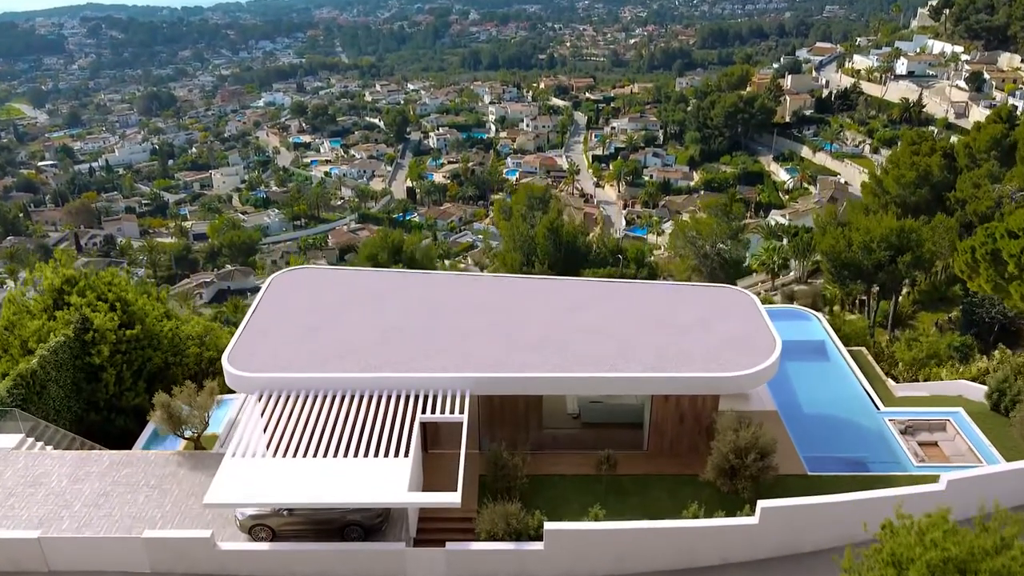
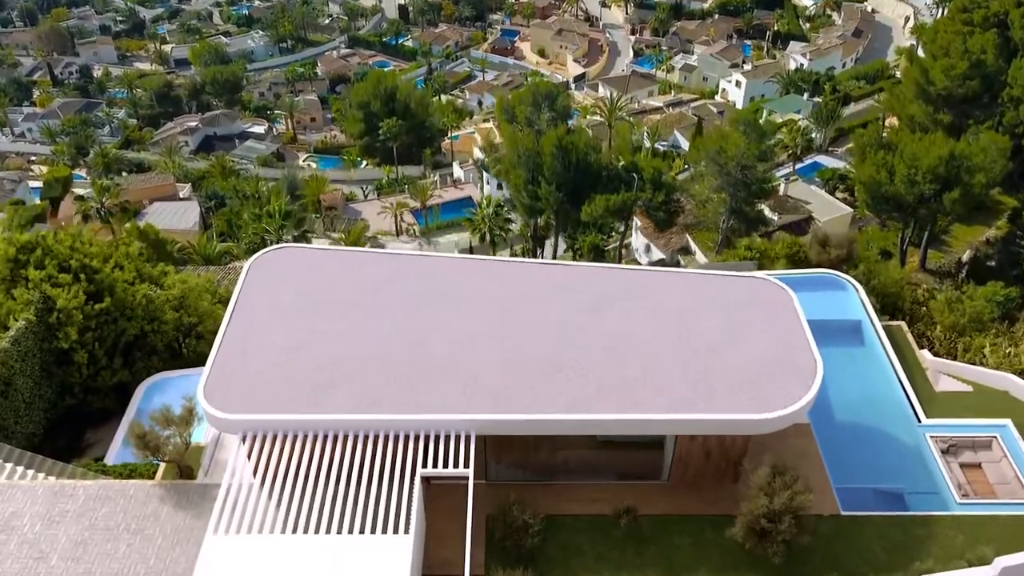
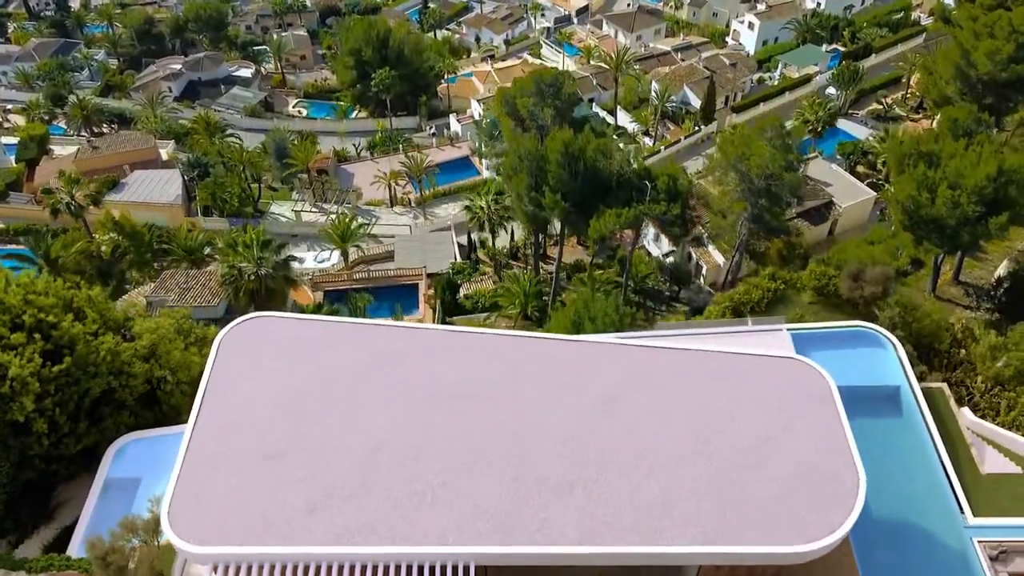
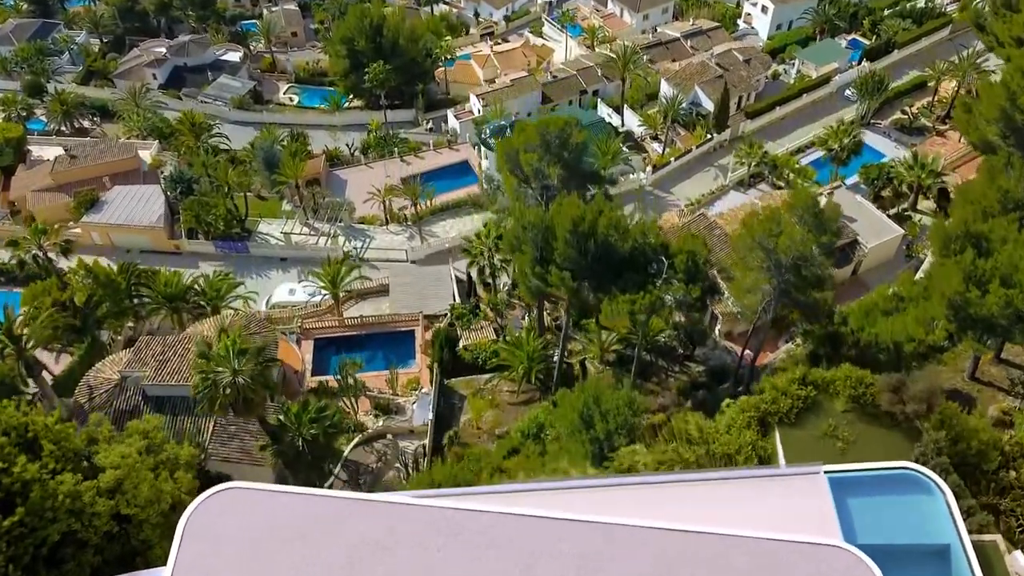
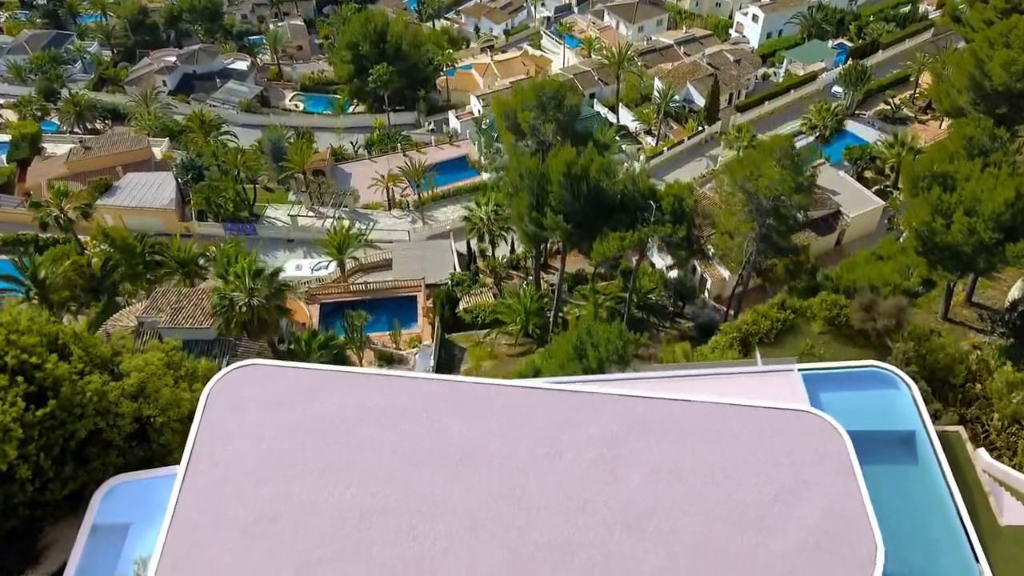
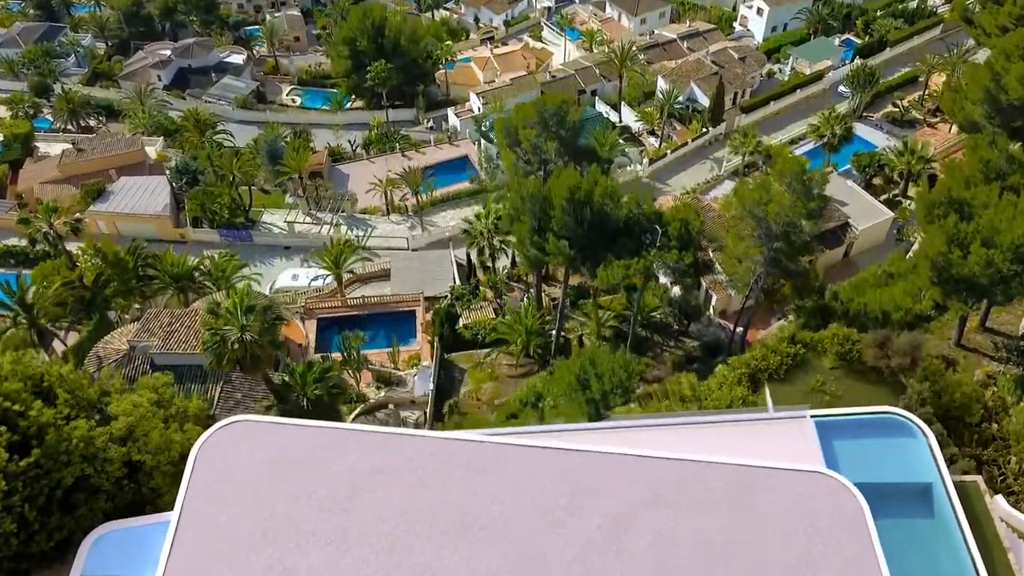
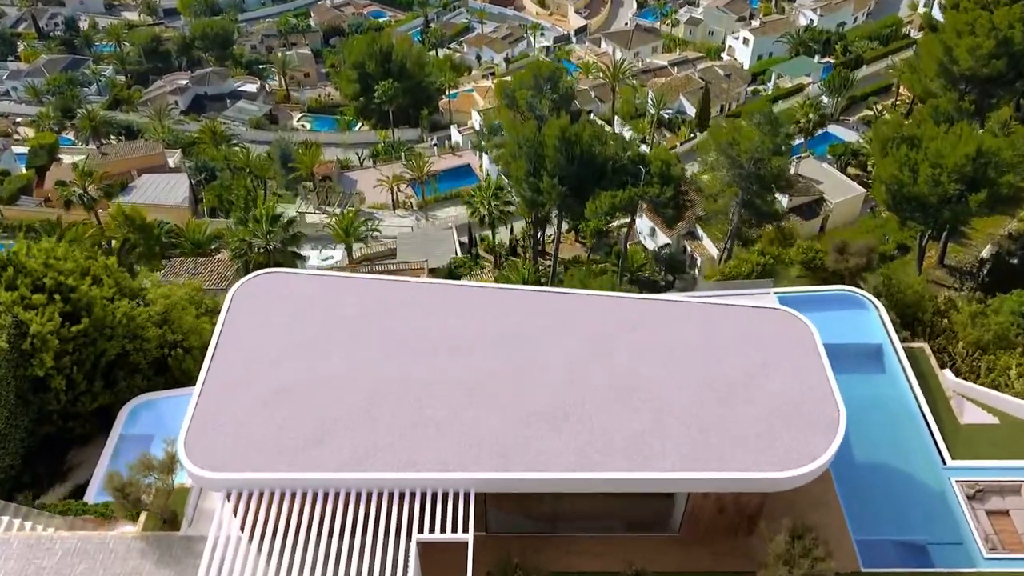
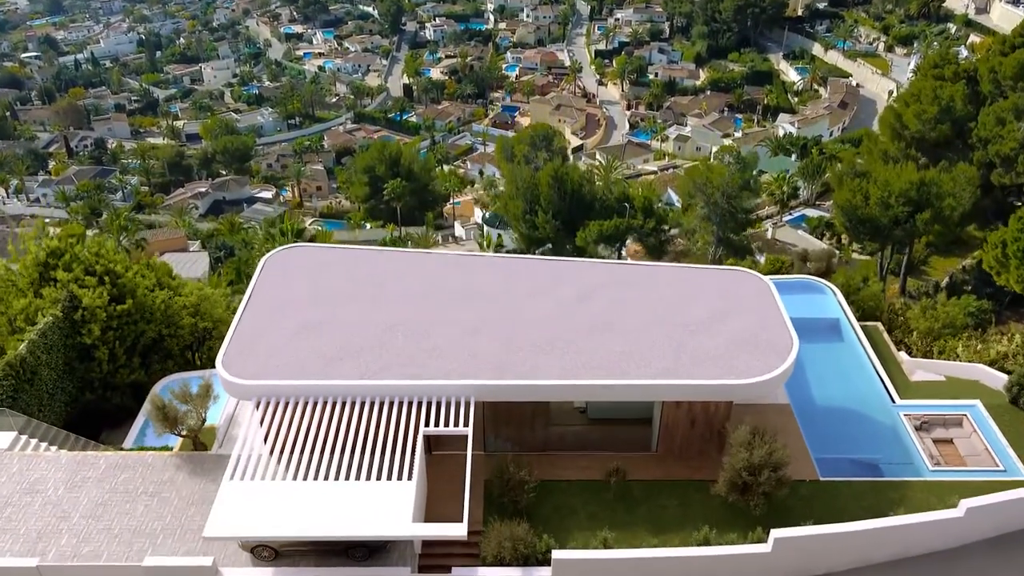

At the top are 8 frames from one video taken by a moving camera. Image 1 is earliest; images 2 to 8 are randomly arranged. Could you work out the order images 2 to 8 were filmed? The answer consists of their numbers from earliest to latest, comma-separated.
8, 2, 7, 3, 5, 6, 4
